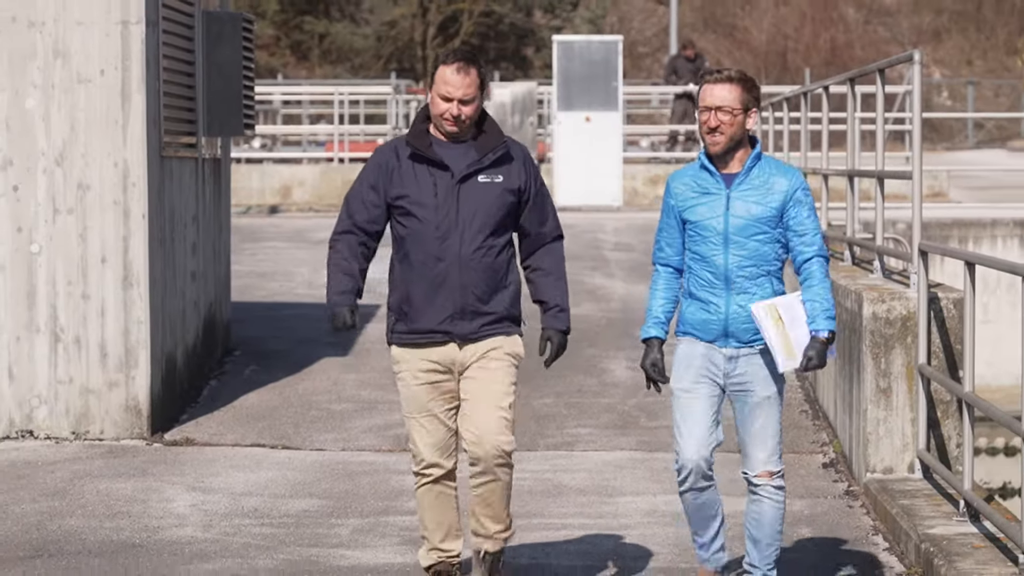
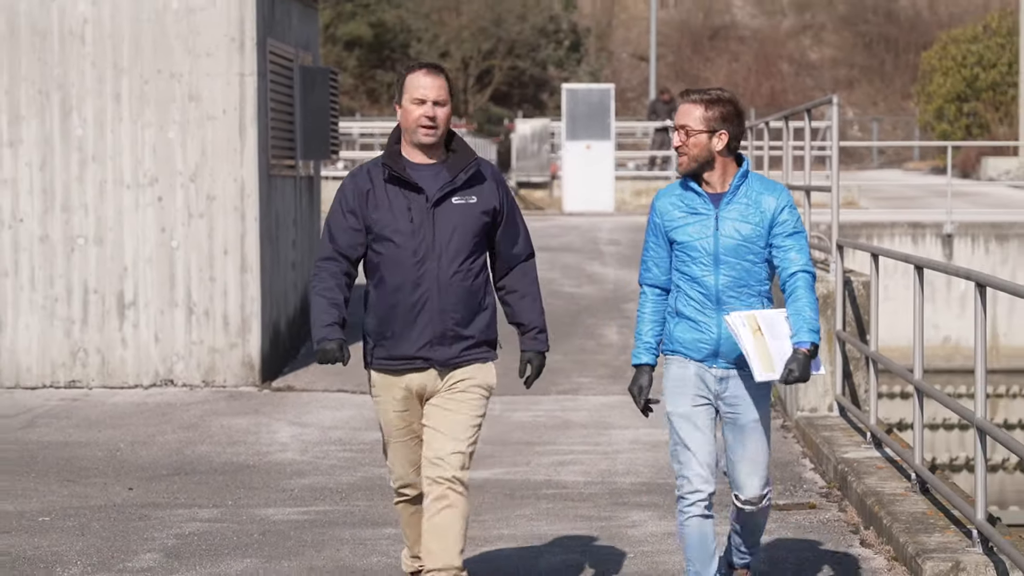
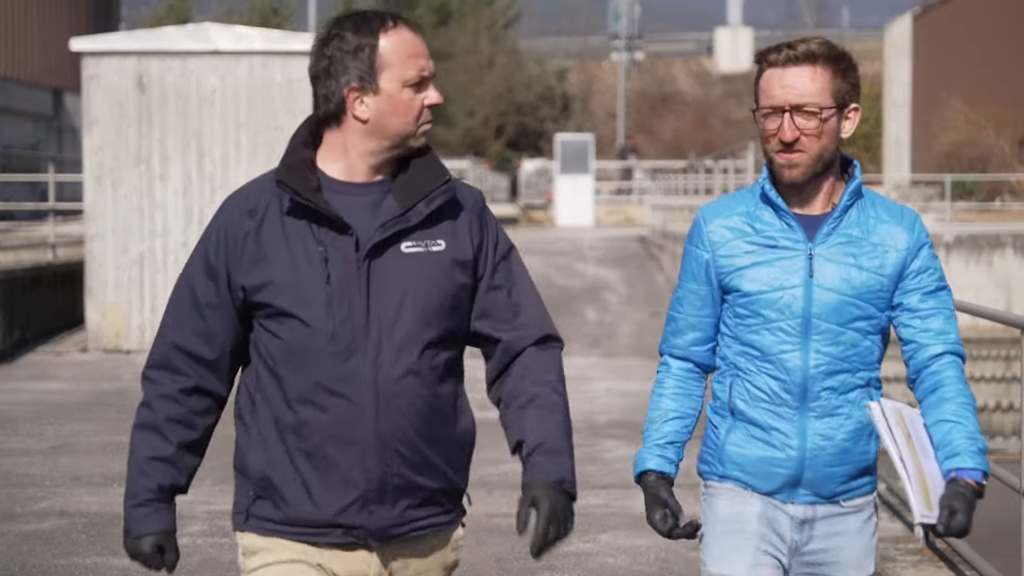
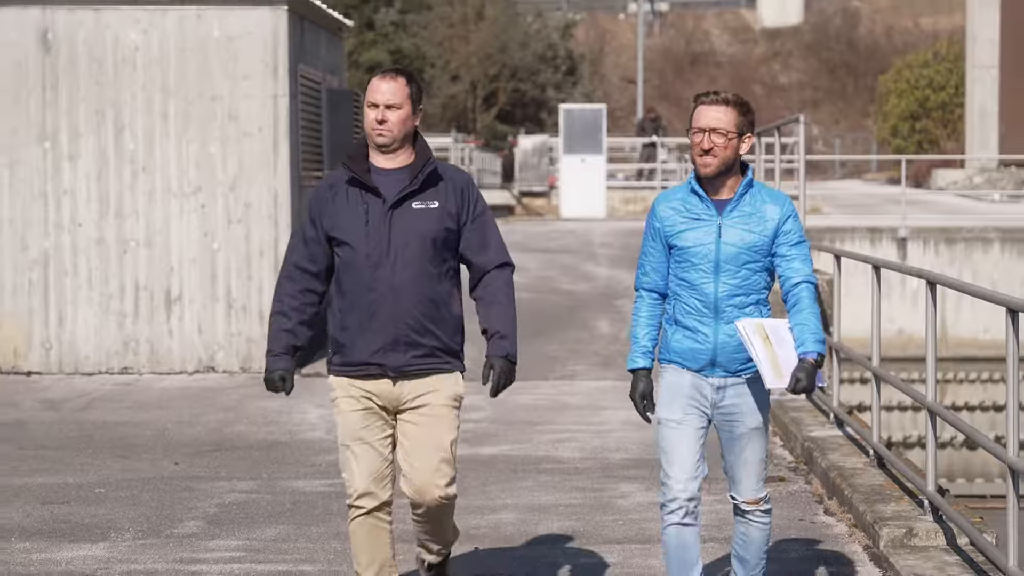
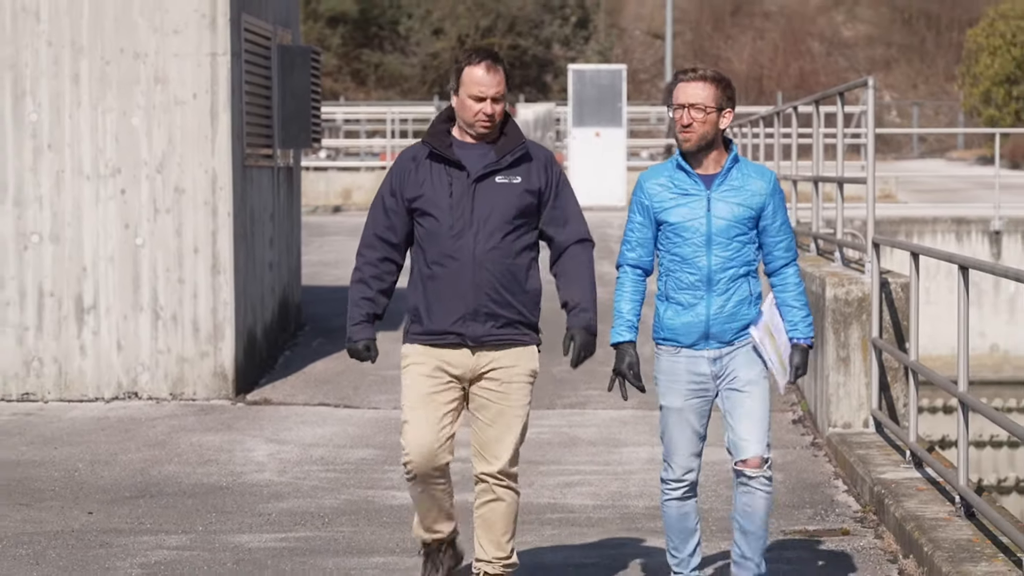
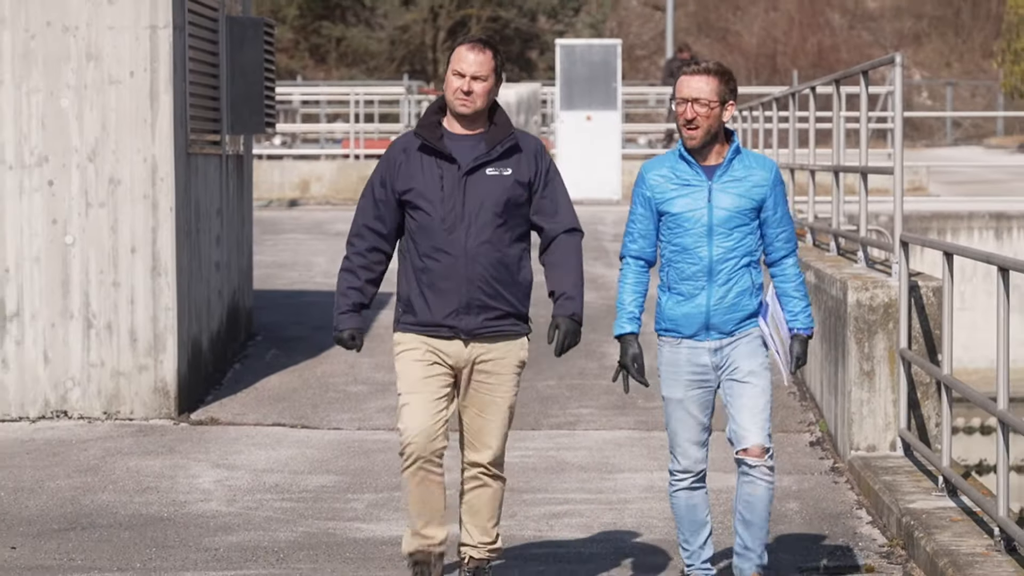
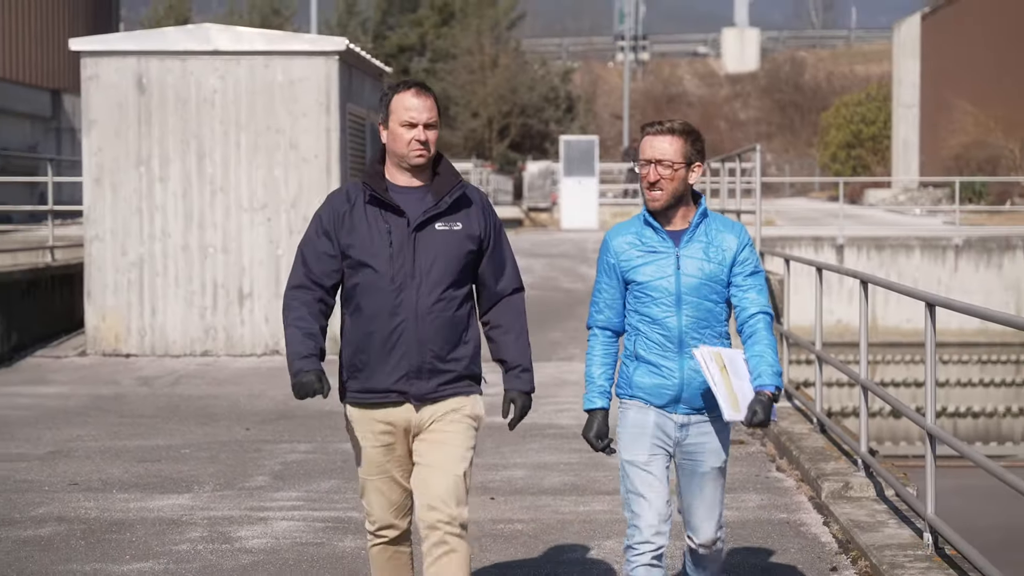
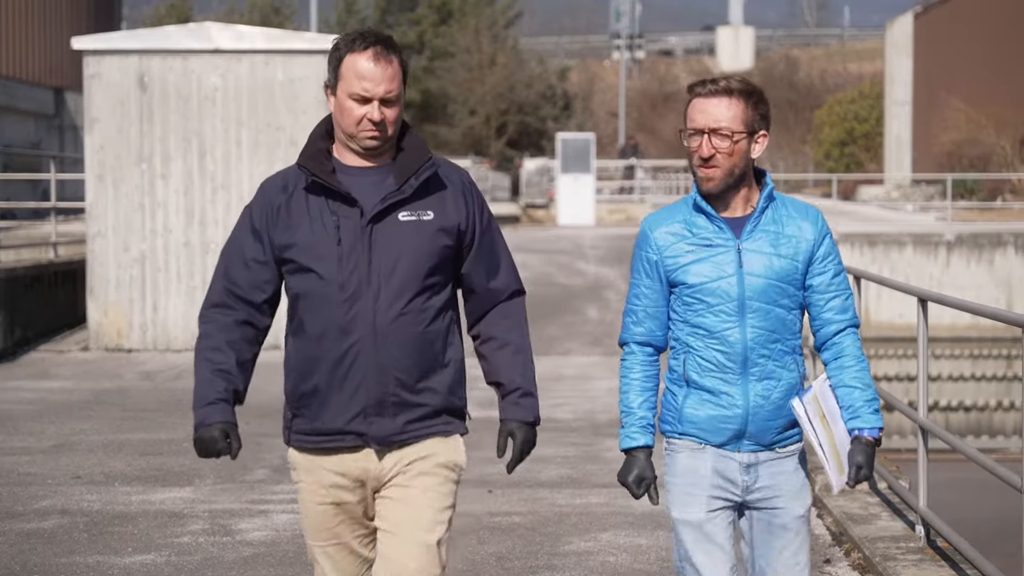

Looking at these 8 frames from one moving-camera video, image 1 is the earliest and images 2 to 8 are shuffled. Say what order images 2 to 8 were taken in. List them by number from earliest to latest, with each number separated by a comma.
6, 5, 2, 4, 7, 8, 3
